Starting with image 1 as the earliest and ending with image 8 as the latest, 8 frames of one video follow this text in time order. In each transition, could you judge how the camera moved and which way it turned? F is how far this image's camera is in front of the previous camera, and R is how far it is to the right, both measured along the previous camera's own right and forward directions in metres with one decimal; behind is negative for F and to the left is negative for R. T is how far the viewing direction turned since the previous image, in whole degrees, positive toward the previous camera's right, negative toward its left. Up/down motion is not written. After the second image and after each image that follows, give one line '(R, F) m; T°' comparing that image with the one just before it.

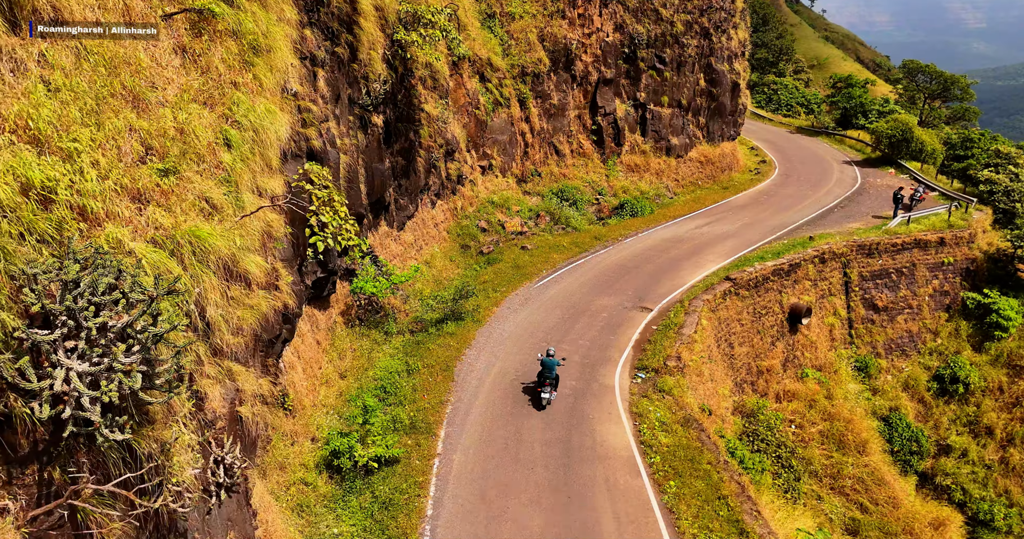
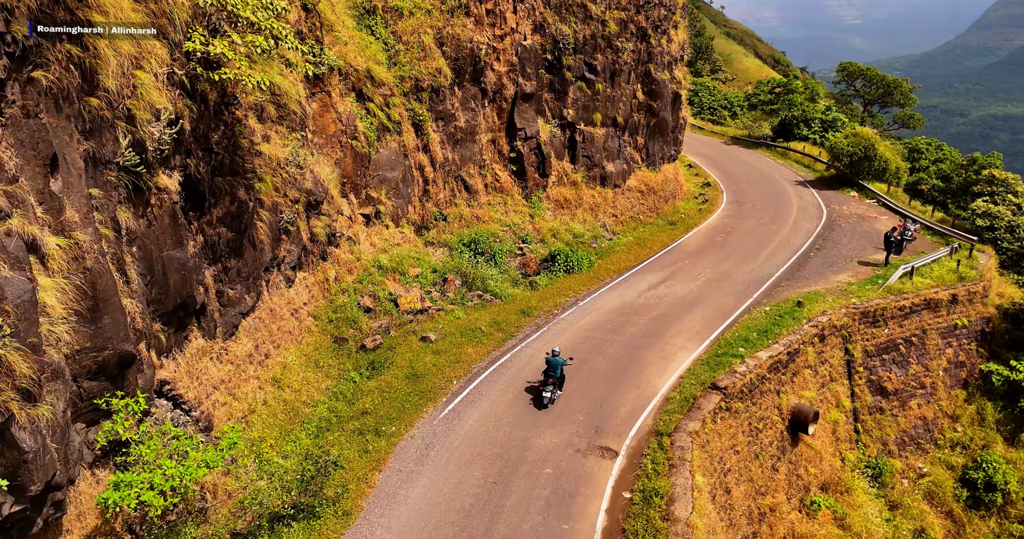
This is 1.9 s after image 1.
(+0.7, +7.0) m; +7°
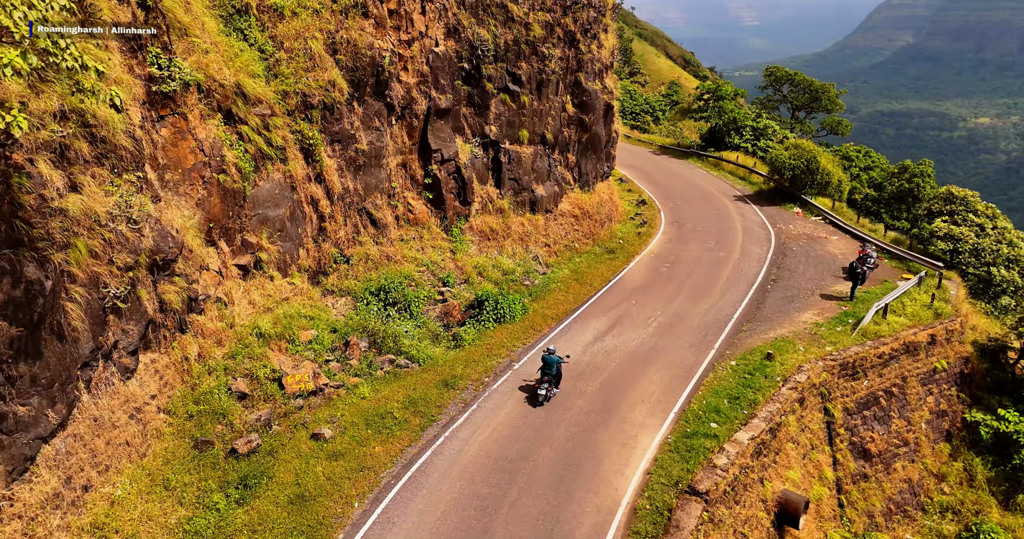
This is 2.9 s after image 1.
(+0.2, +3.7) m; +6°
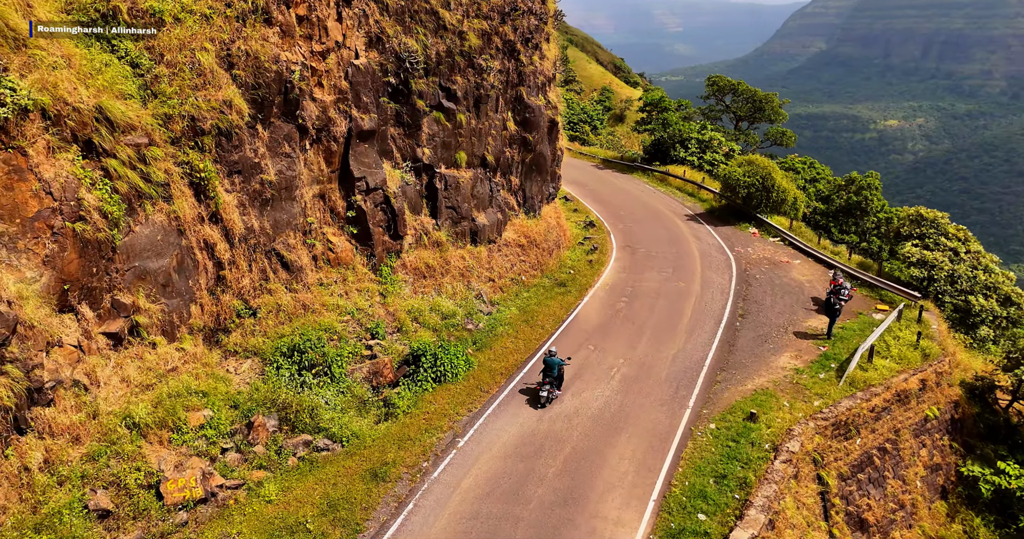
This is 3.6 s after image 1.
(0.0, +2.7) m; +5°
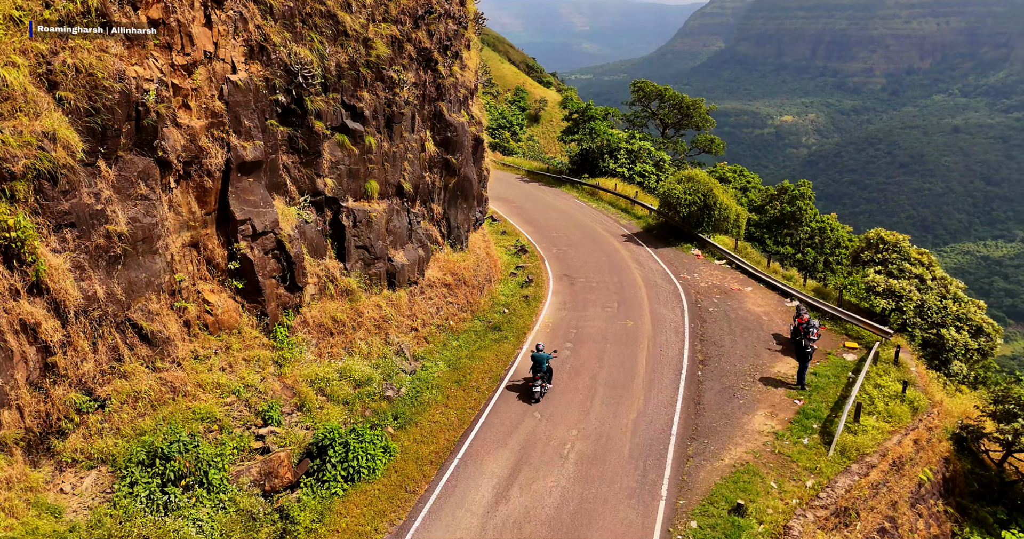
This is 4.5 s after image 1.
(0.0, +3.1) m; +7°
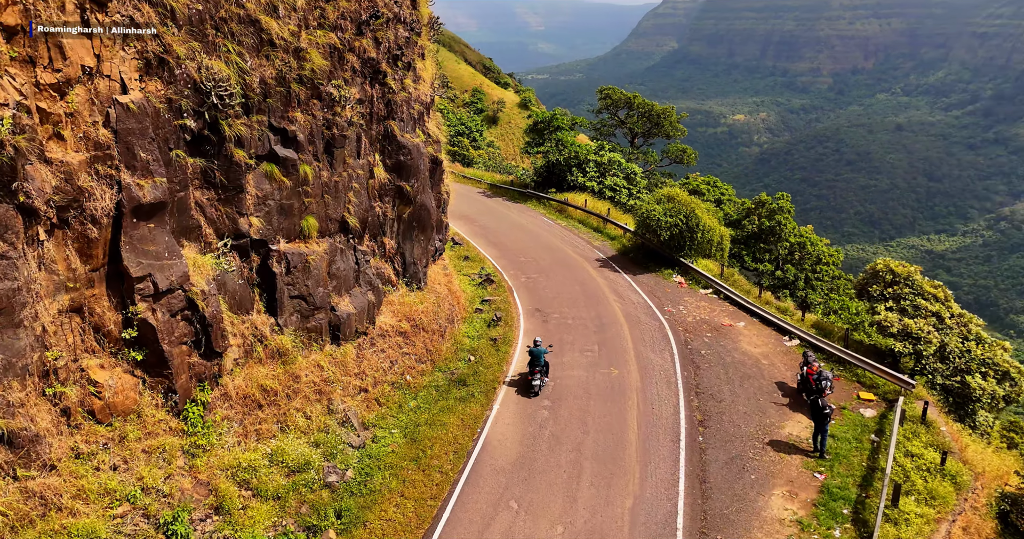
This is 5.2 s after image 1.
(-0.1, +2.7) m; +3°
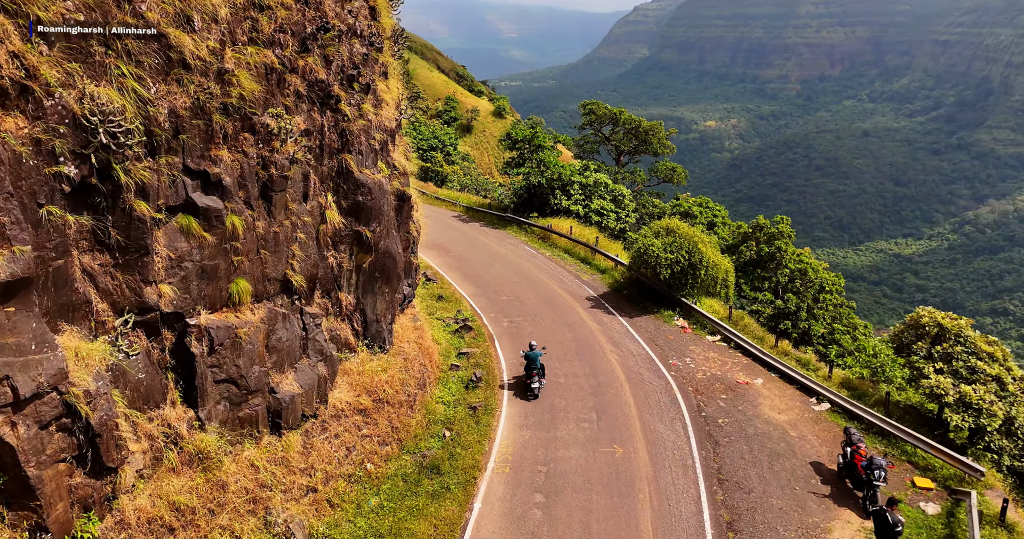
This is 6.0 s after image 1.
(-0.1, +2.9) m; +2°
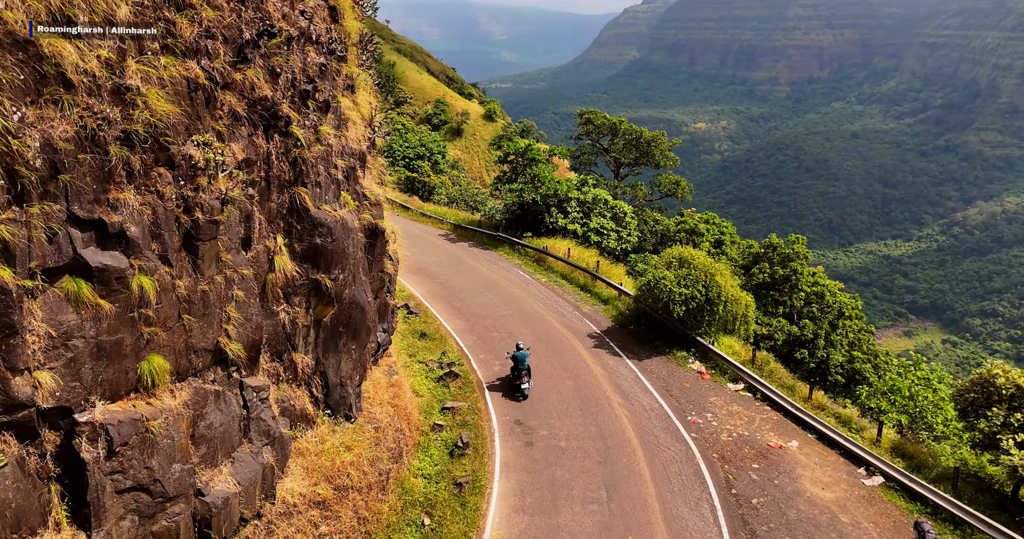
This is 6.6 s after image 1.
(0.0, +2.7) m; +1°
